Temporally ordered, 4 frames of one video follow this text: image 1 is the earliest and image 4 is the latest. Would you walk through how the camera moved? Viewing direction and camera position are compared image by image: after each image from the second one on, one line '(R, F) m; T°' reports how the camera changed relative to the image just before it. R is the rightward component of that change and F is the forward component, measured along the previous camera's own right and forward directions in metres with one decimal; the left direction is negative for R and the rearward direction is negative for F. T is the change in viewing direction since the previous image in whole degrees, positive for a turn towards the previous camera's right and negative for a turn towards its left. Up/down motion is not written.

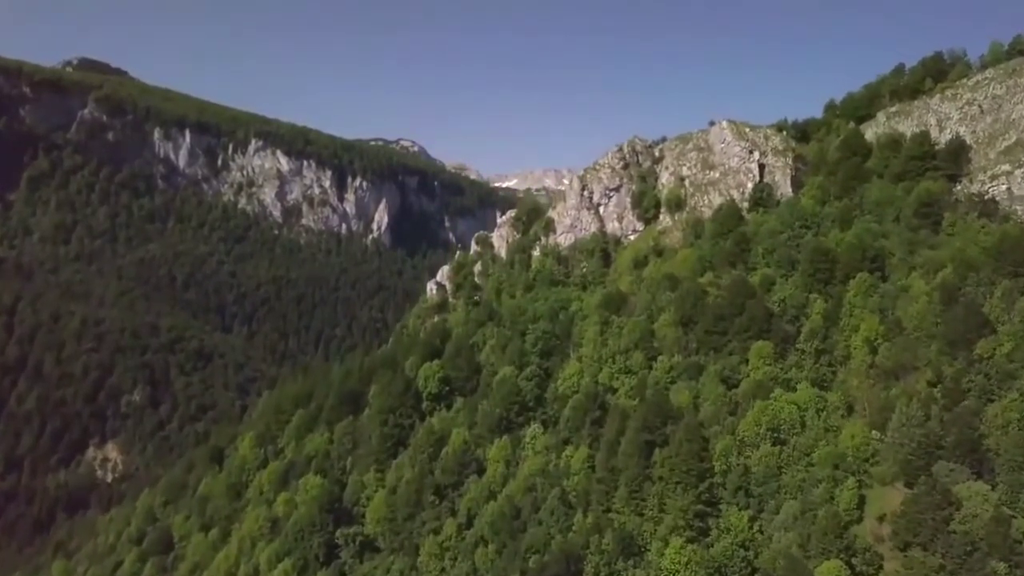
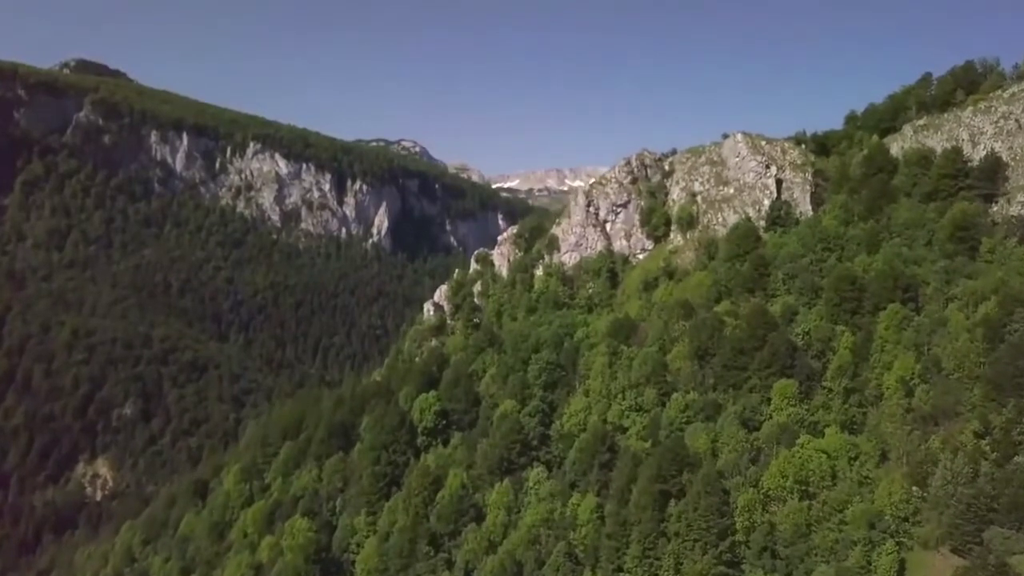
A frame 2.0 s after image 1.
(0.0, +5.7) m; 0°
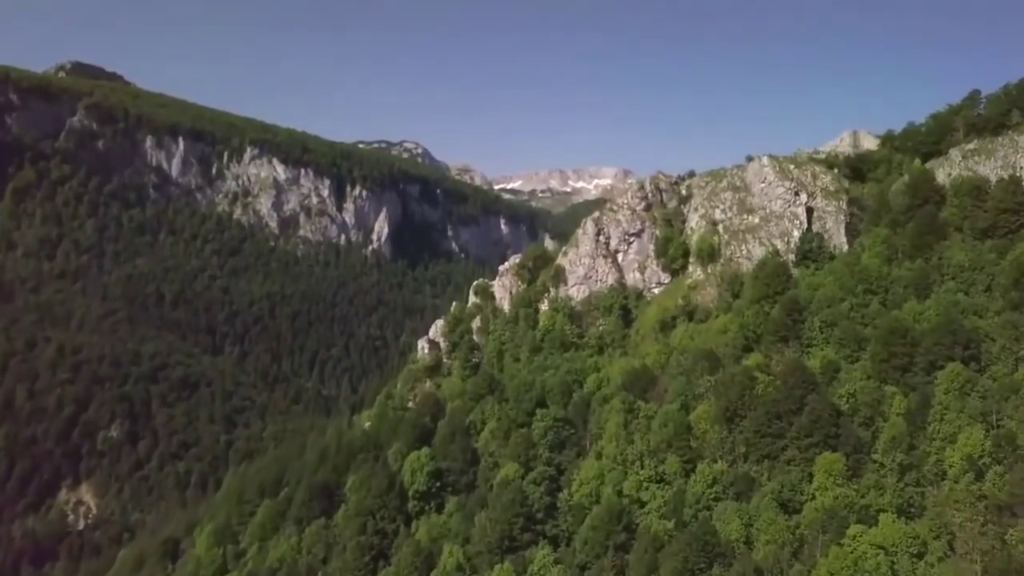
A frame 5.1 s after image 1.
(0.0, +8.7) m; 0°
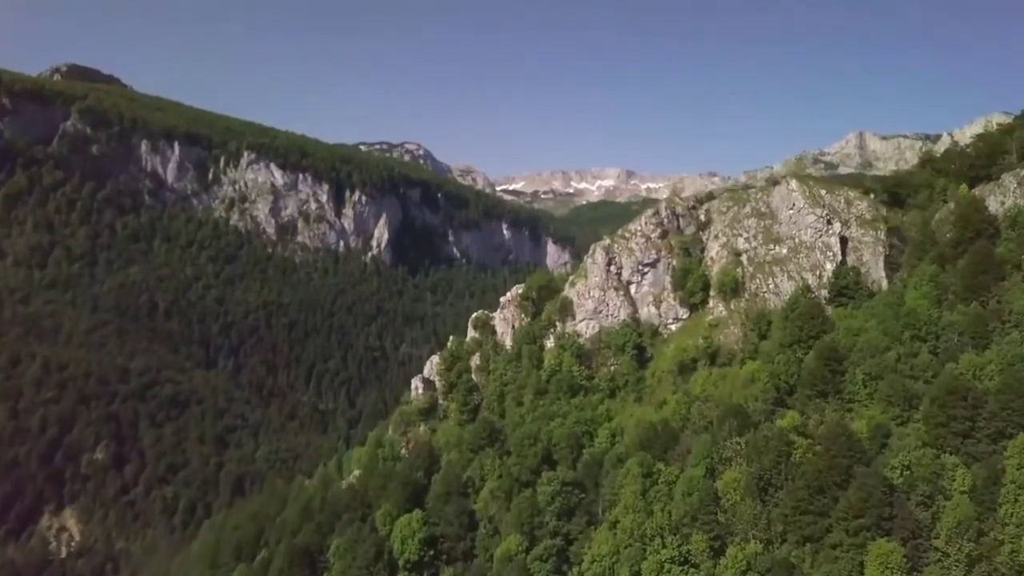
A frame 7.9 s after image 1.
(0.0, +7.9) m; 0°
